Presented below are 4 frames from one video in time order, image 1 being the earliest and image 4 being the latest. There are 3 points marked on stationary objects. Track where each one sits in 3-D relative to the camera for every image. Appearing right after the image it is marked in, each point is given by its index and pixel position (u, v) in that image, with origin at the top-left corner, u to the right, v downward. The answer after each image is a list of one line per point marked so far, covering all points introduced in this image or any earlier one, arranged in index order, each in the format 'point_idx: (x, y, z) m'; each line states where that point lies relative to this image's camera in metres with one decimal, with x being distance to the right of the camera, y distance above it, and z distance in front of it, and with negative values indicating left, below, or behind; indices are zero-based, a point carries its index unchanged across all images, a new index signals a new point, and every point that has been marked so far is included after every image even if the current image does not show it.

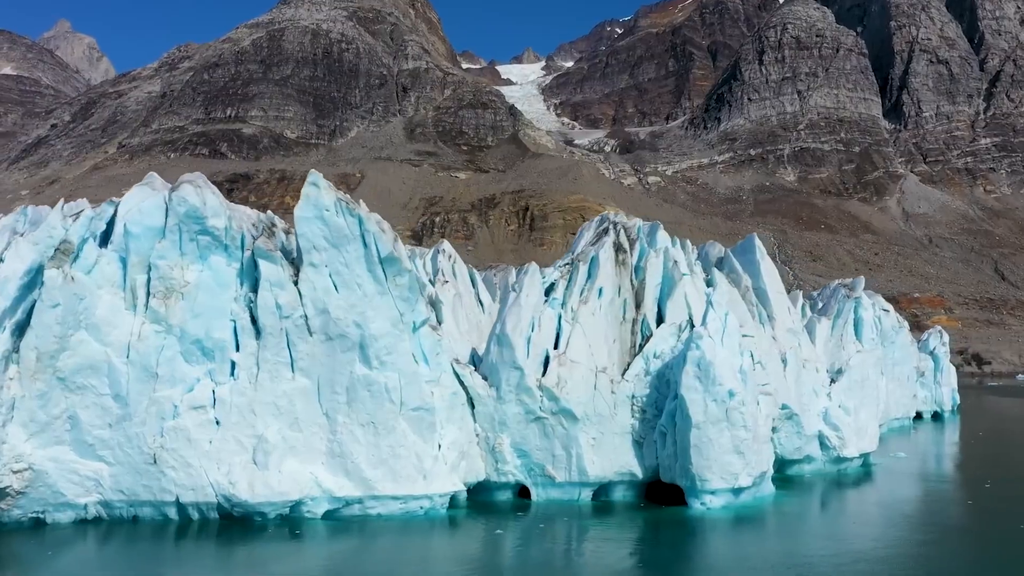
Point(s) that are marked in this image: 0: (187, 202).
0: (-6.7, +1.8, +19.0) m
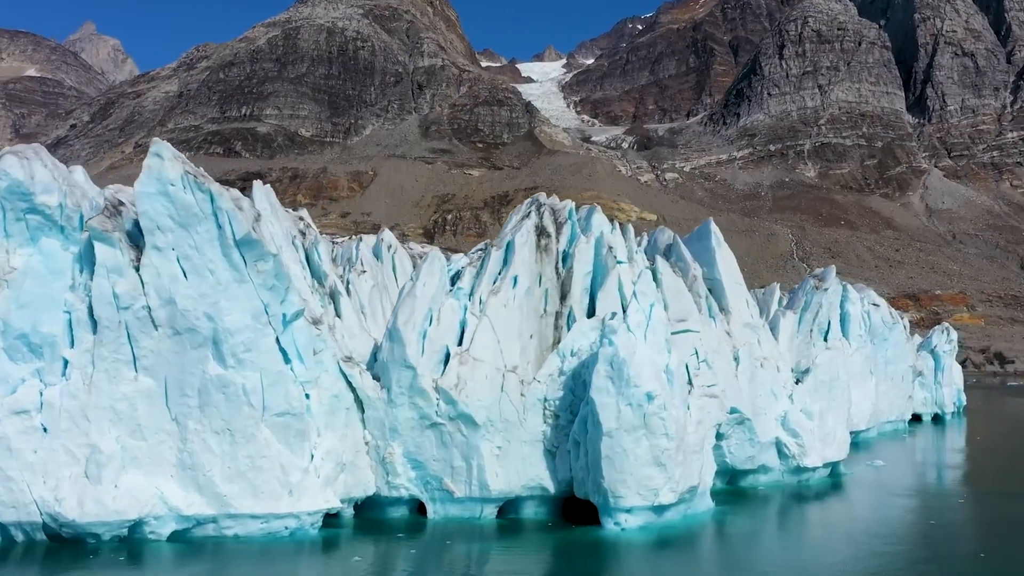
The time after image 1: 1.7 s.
0: (-8.9, +2.0, +16.5) m
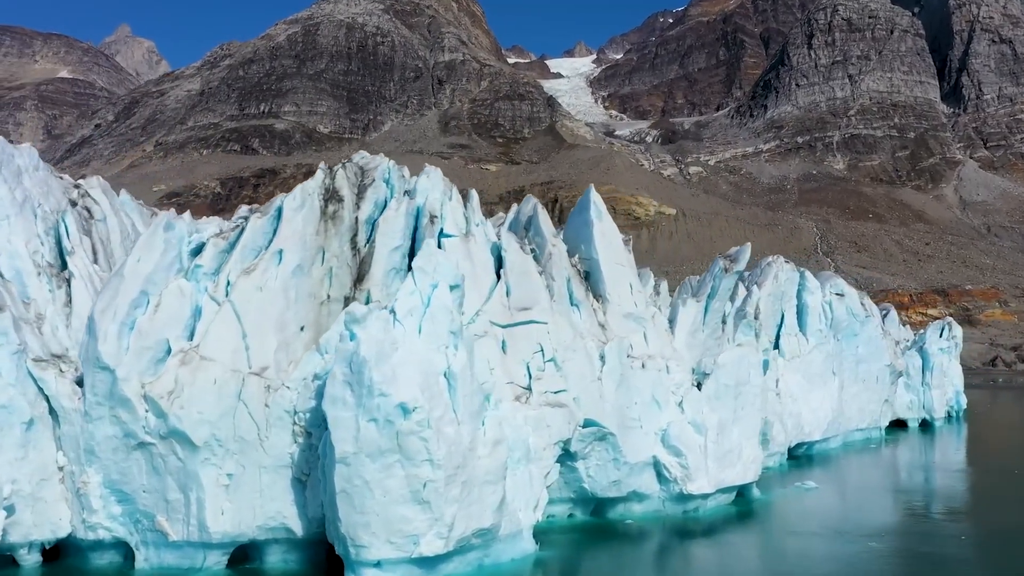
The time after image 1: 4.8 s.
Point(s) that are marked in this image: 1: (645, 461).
0: (-13.1, +2.3, +12.2) m
1: (+2.7, -3.5, +18.8) m
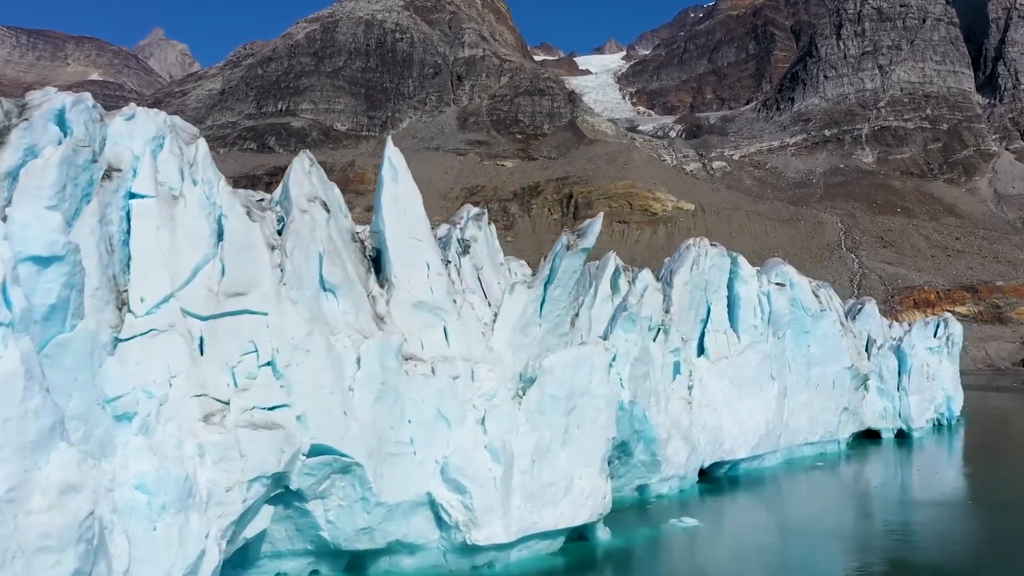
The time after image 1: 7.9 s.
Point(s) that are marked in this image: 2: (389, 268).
0: (-17.6, +2.6, +7.9) m
1: (-1.5, -3.2, +13.9) m
2: (-2.1, +0.4, +15.6) m
